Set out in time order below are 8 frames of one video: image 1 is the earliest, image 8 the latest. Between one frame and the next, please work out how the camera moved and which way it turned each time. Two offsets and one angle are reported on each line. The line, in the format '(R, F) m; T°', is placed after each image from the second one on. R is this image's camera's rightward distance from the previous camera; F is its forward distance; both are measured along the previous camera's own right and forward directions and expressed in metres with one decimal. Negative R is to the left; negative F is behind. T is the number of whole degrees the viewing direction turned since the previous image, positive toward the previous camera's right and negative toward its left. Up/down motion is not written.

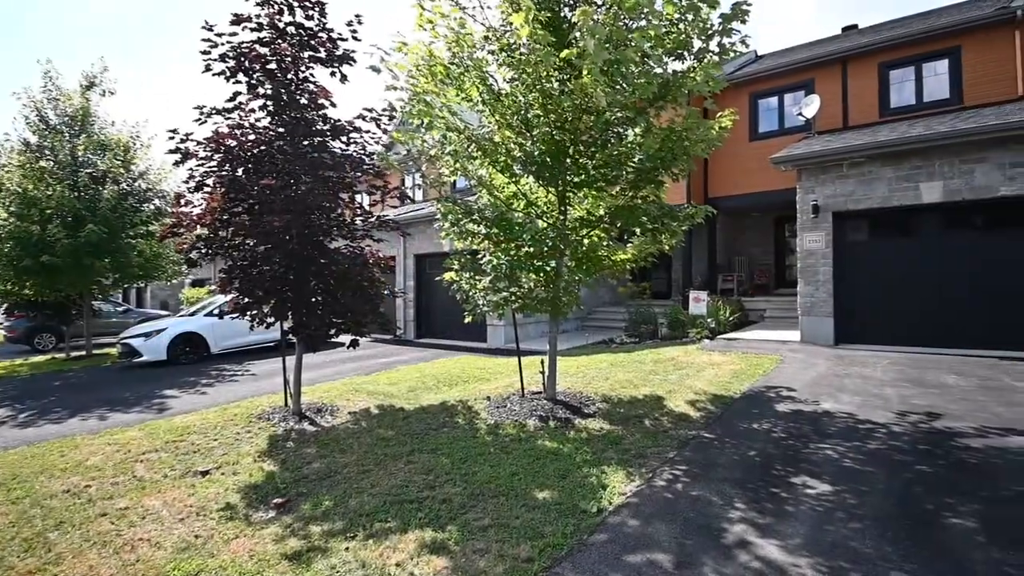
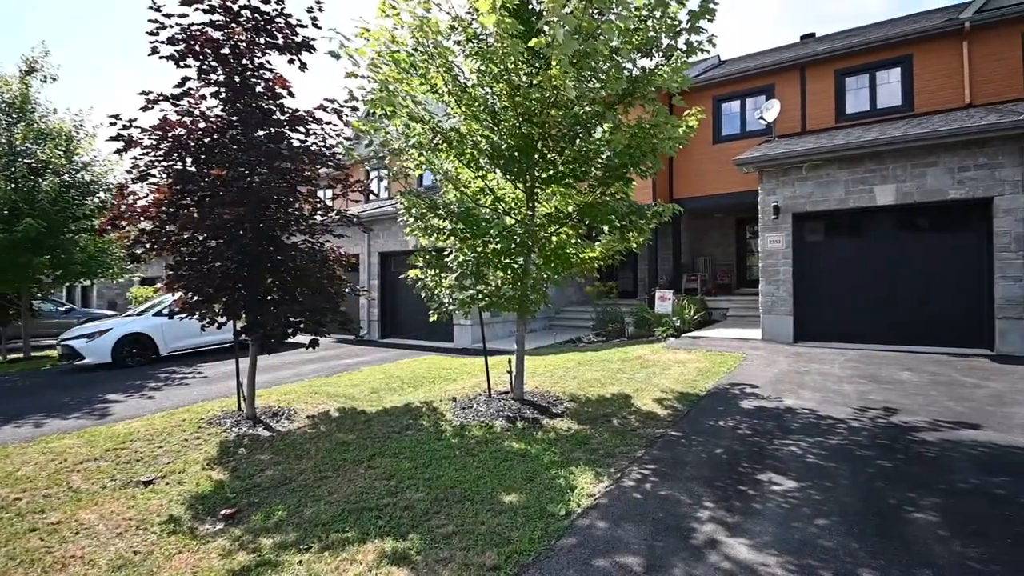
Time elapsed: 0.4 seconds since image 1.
(0.0, +0.1) m; +4°
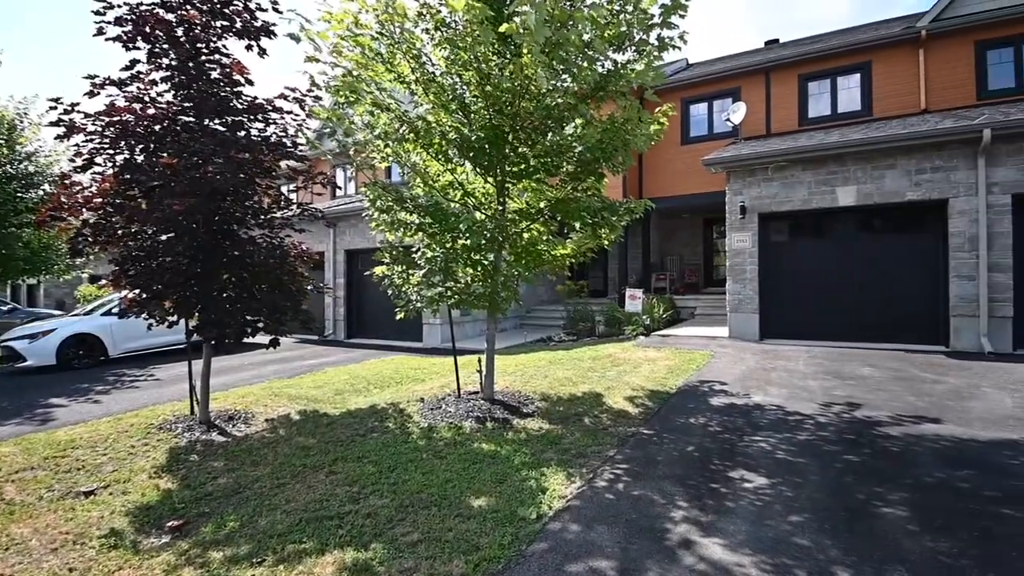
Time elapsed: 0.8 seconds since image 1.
(0.0, +0.1) m; +3°
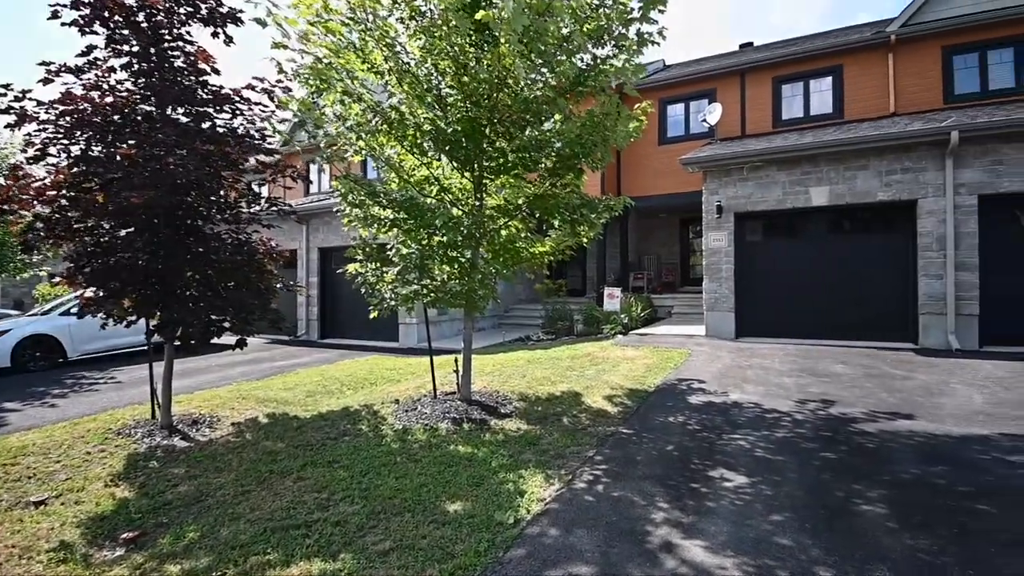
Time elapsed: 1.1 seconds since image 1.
(0.0, +0.1) m; +2°
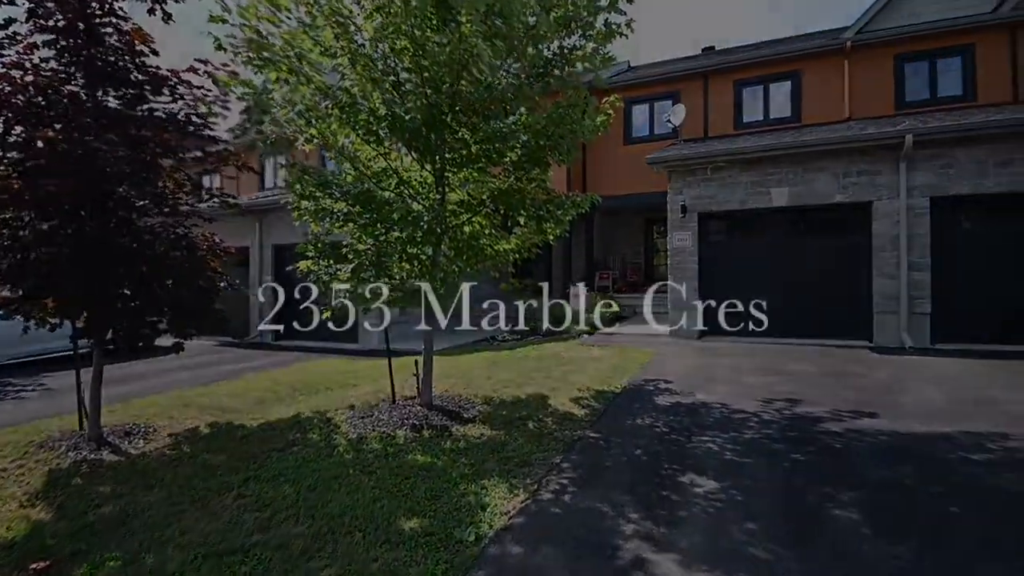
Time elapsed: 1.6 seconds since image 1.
(0.0, +0.2) m; +4°
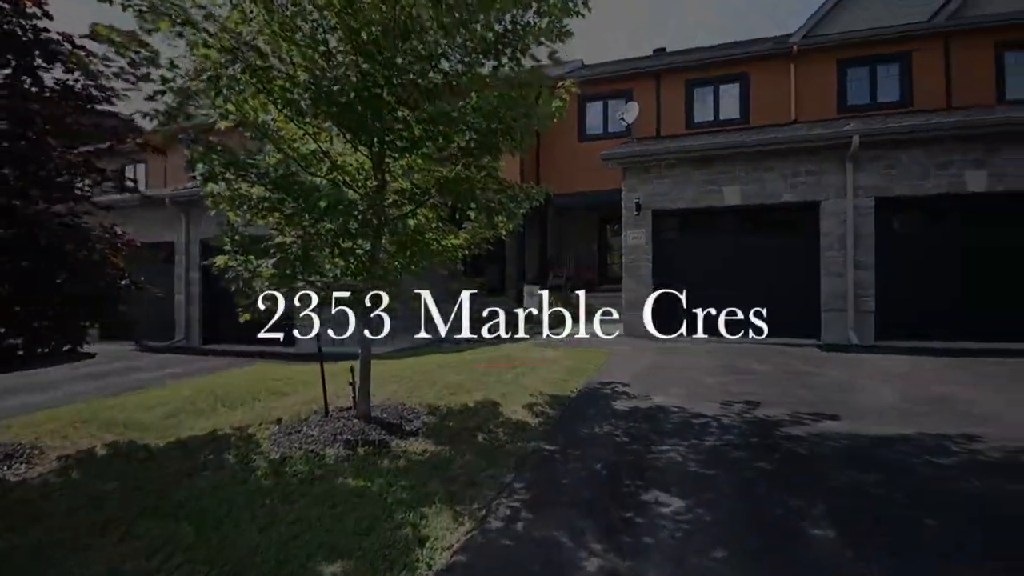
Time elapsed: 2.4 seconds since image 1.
(+0.1, +0.4) m; +5°
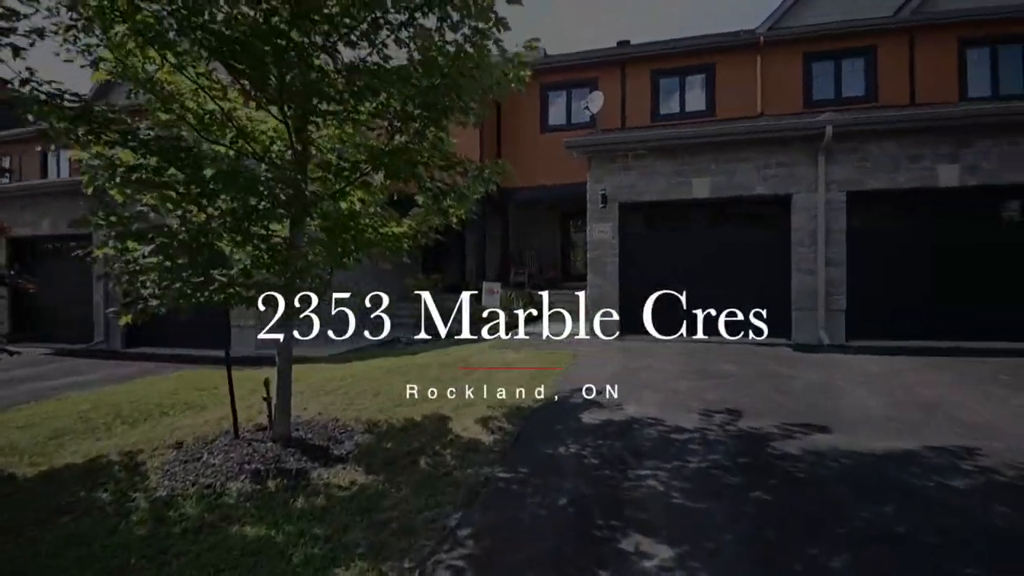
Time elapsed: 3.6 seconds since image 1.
(+0.1, +0.7) m; +4°
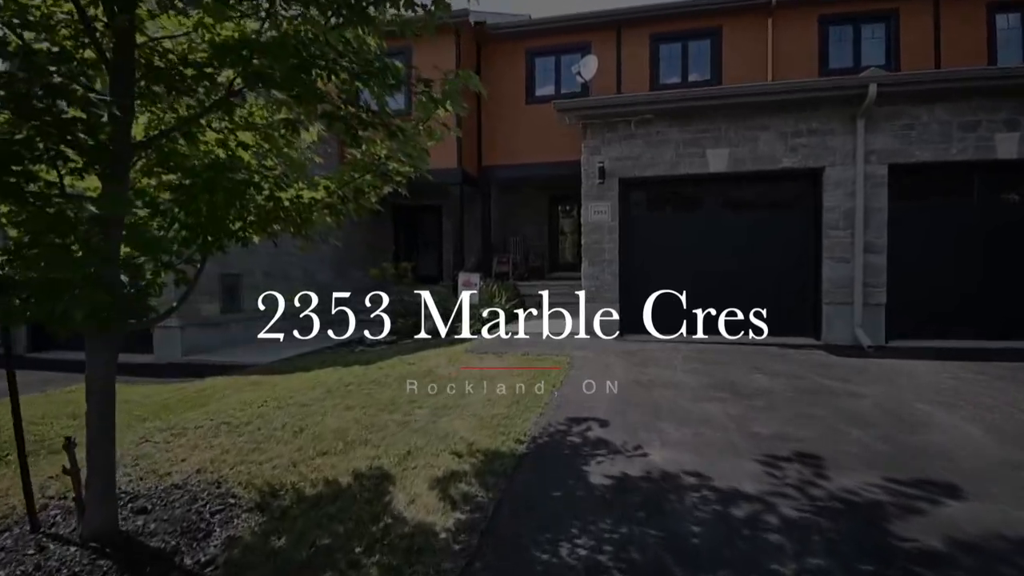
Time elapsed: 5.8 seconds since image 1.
(+0.1, +1.6) m; +2°
